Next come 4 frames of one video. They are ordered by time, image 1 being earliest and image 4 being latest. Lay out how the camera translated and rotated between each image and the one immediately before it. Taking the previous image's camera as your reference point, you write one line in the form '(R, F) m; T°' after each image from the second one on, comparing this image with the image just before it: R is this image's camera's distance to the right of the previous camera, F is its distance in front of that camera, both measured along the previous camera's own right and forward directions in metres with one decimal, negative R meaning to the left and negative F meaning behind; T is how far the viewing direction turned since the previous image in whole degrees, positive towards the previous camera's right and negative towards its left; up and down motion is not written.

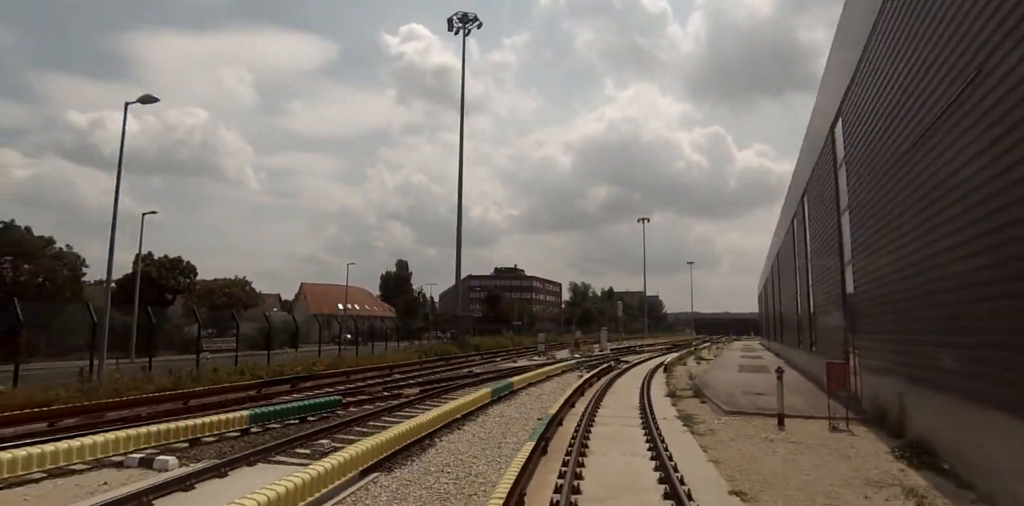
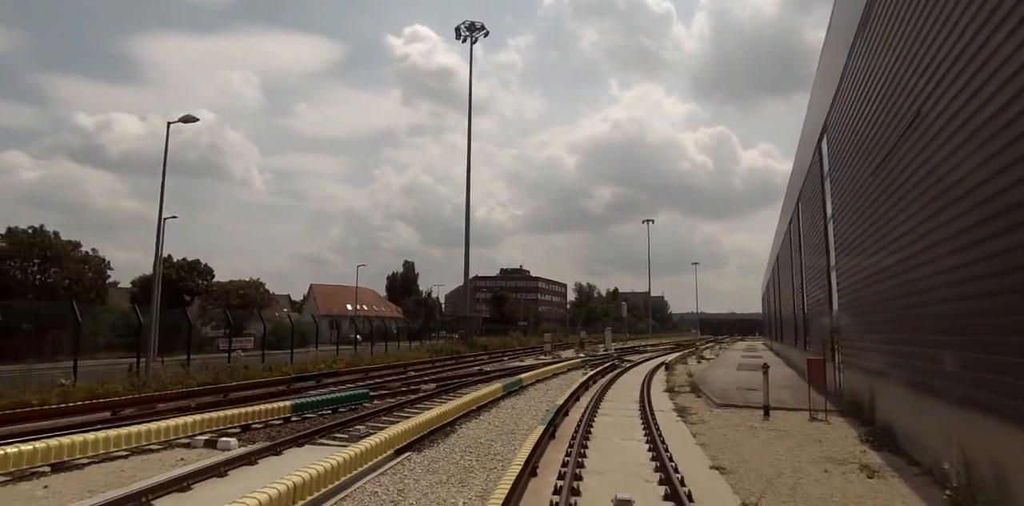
(-0.1, -1.1) m; 0°
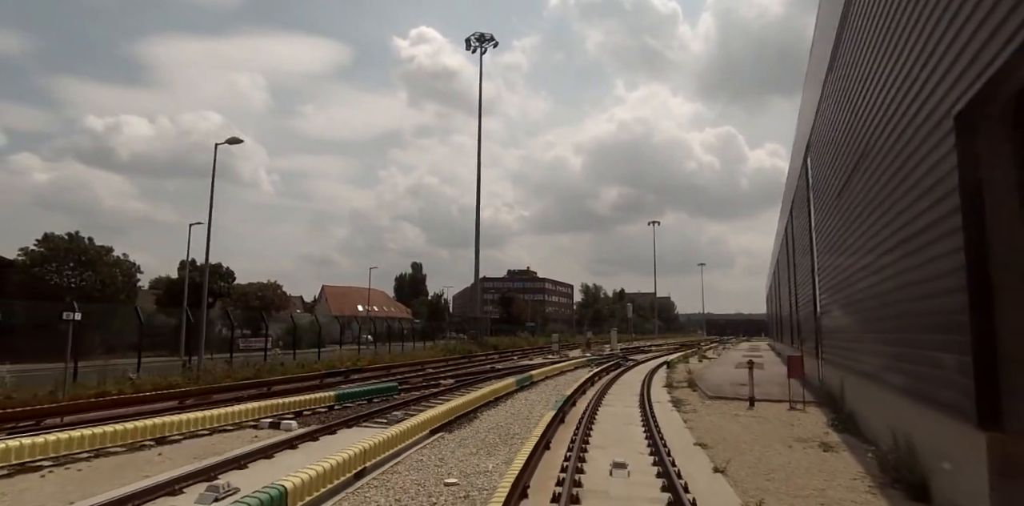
(-0.2, -1.5) m; -1°
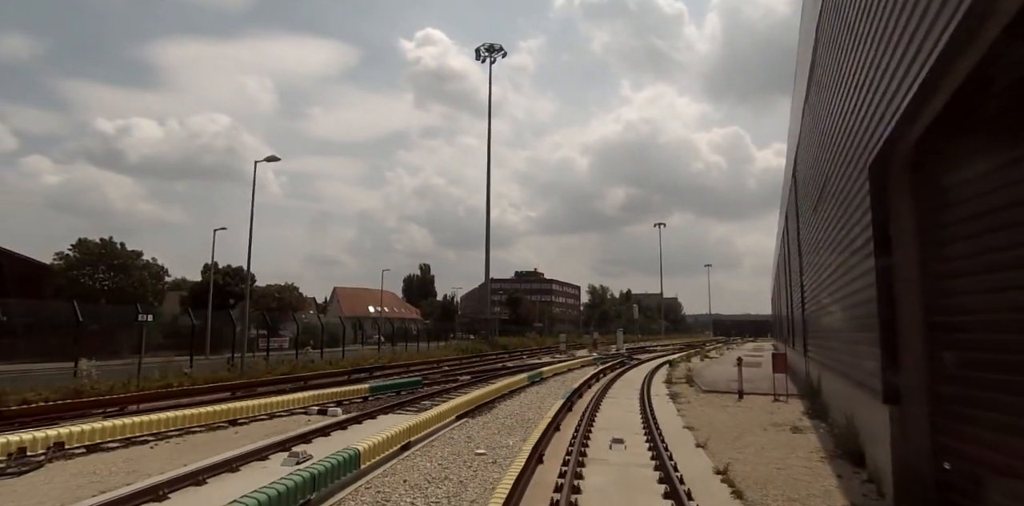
(-0.2, -1.6) m; -1°
